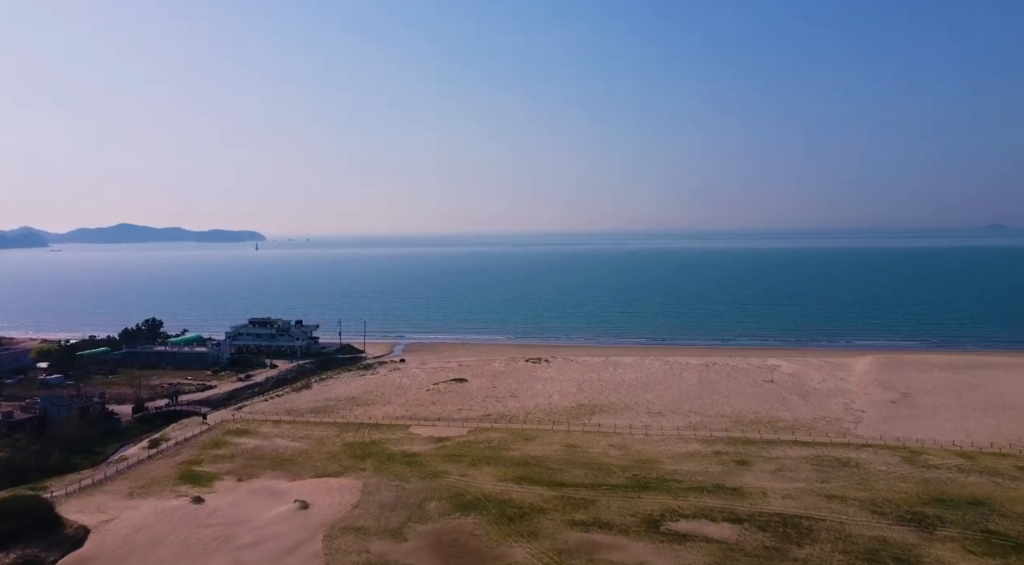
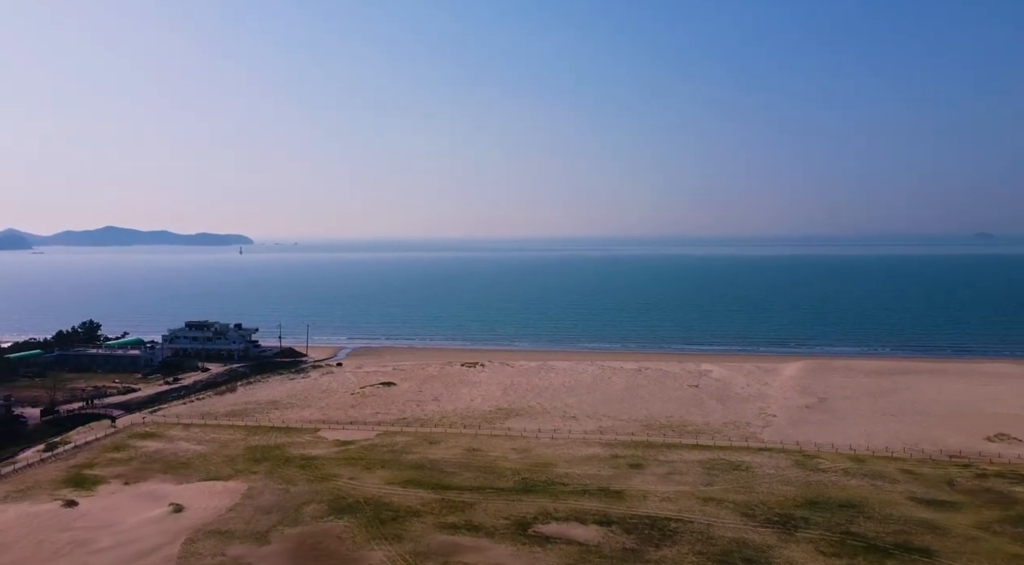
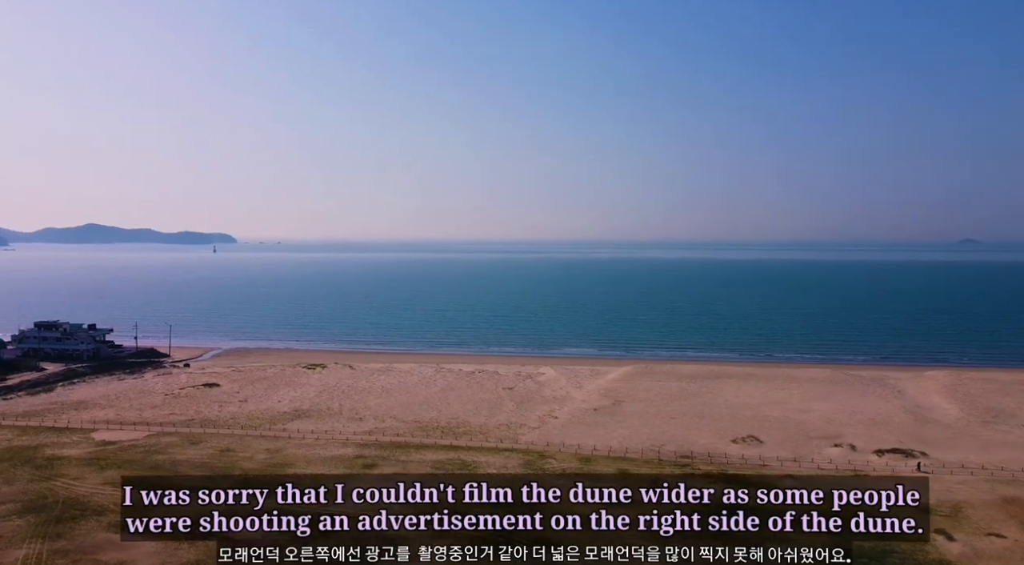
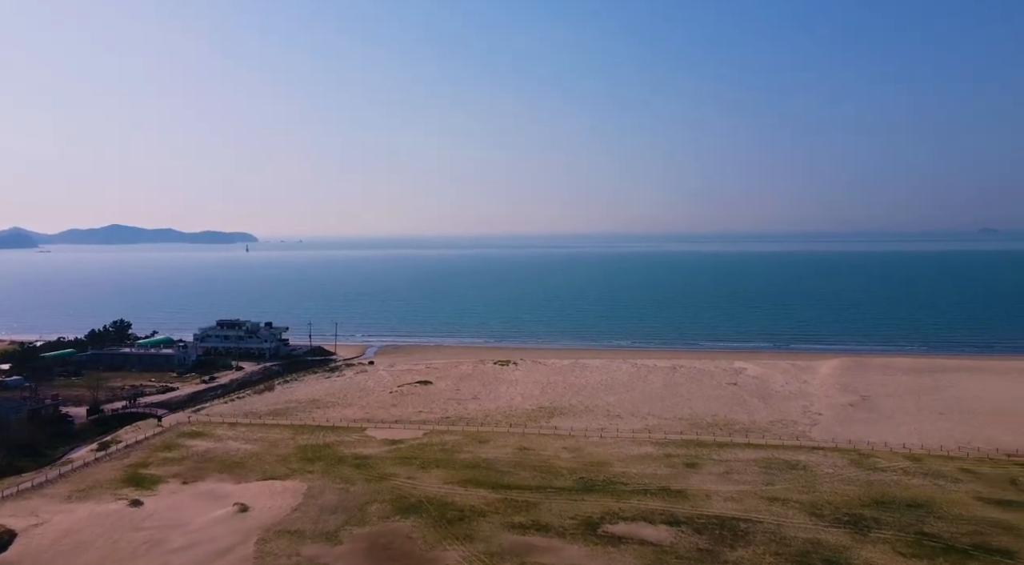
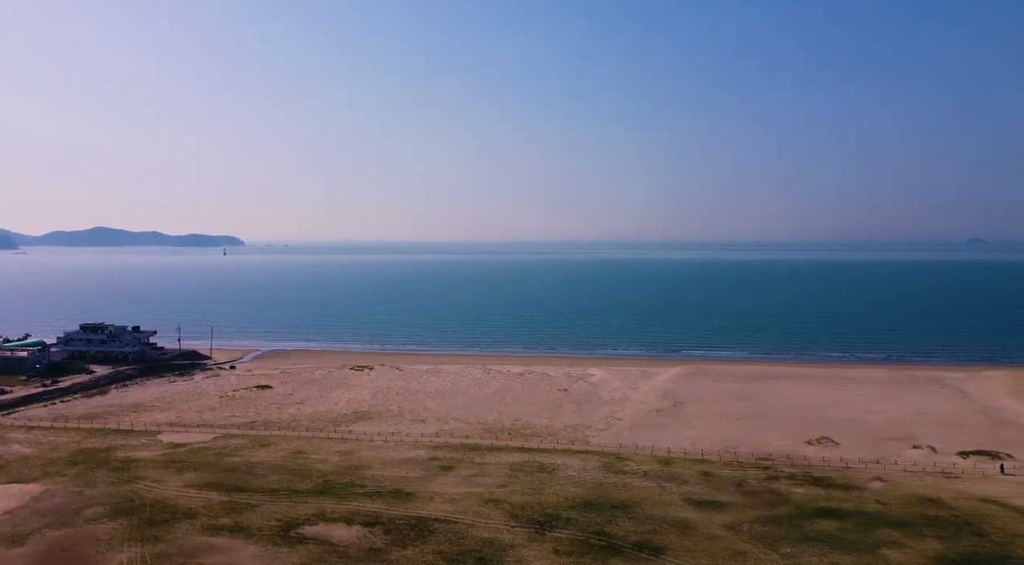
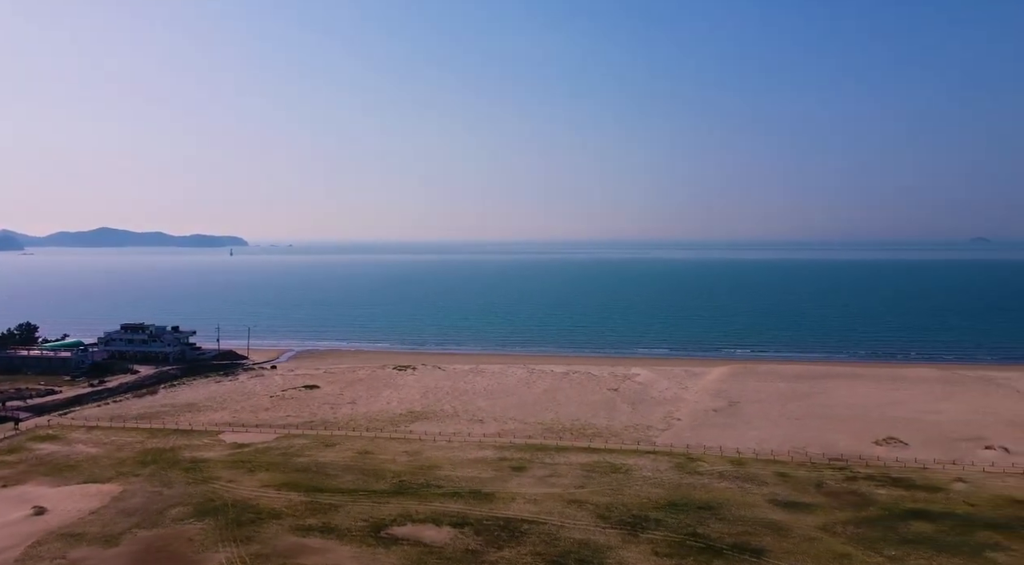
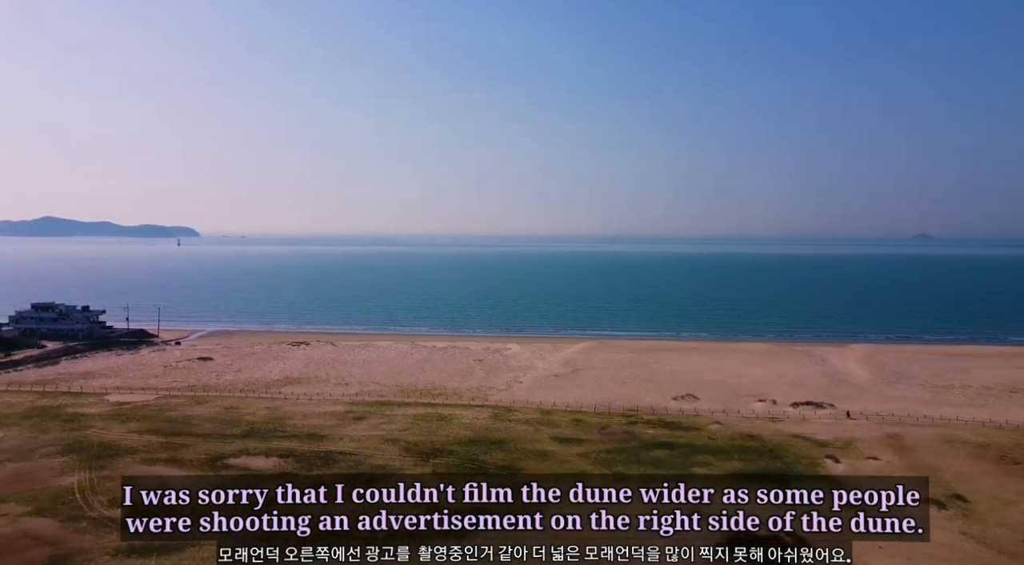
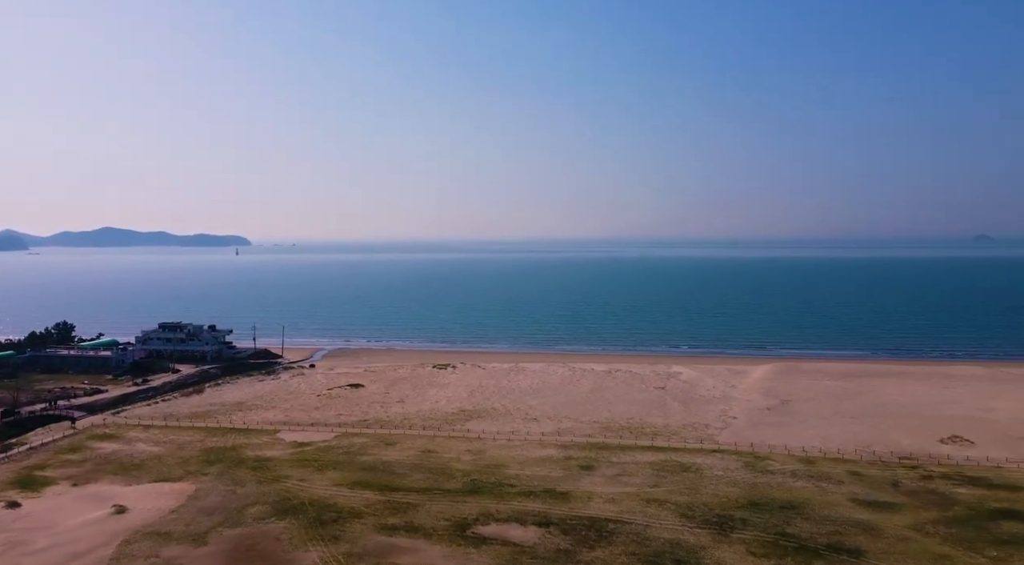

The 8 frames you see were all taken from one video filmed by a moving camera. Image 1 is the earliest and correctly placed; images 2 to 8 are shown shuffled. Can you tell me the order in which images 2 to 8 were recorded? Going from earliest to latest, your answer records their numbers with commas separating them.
4, 2, 8, 6, 5, 3, 7
